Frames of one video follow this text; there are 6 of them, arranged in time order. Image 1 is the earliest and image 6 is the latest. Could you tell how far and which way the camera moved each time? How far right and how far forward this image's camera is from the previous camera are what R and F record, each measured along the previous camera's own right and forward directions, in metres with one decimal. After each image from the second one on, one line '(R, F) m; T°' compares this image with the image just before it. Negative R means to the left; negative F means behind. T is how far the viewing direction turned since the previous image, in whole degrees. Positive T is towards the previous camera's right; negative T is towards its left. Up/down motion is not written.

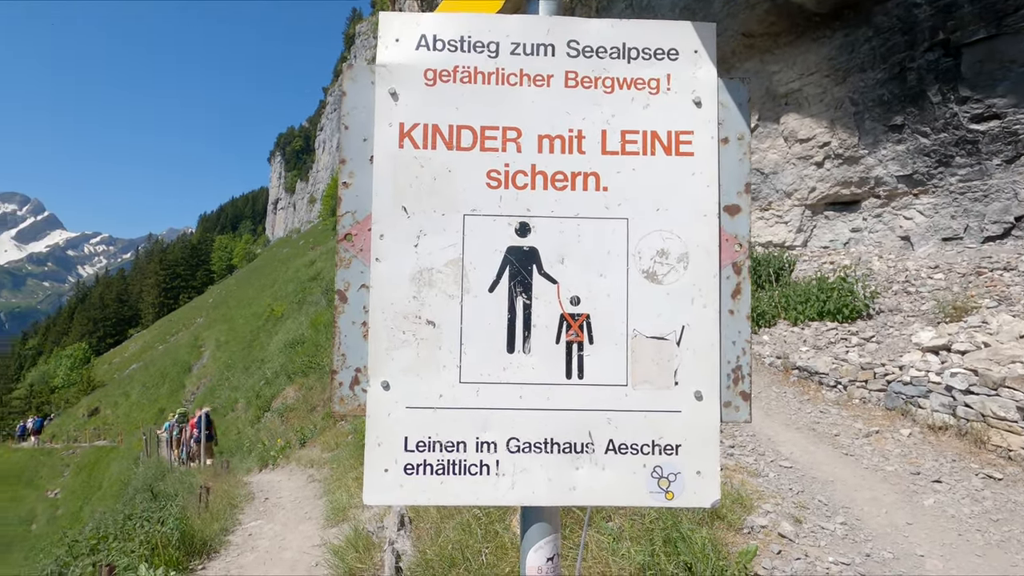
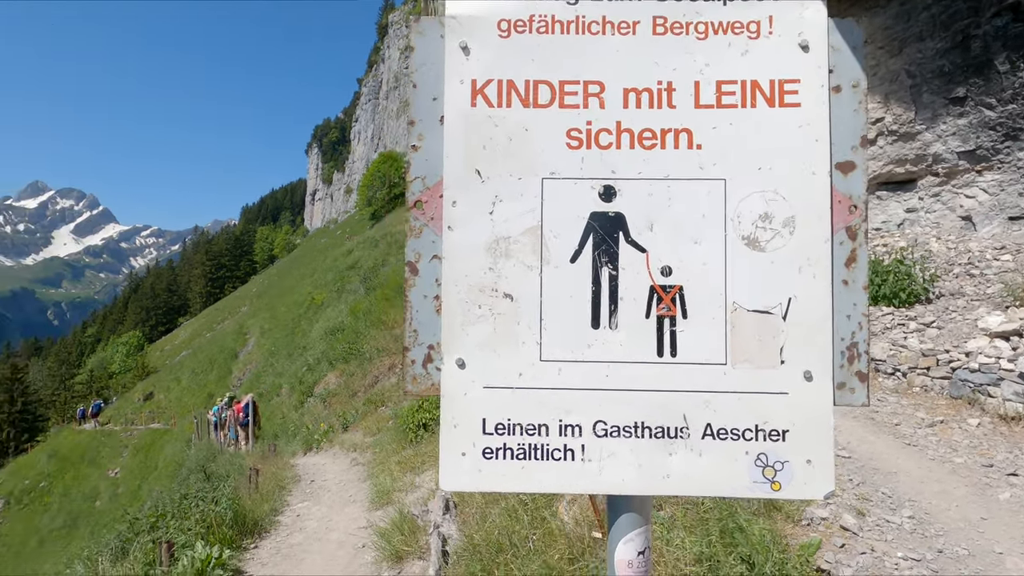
(-0.2, +0.2) m; -4°
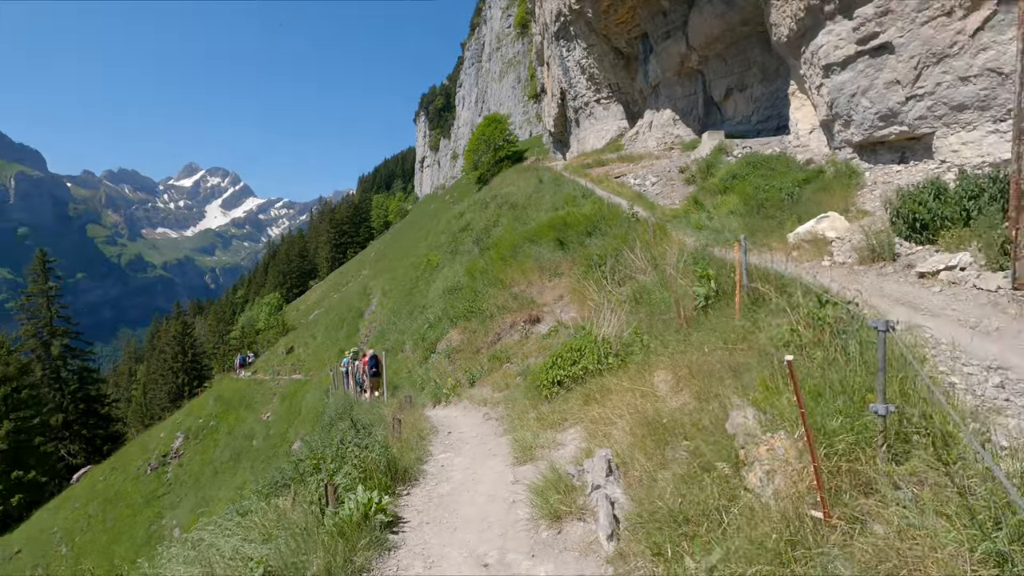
(-1.2, +0.9) m; -11°
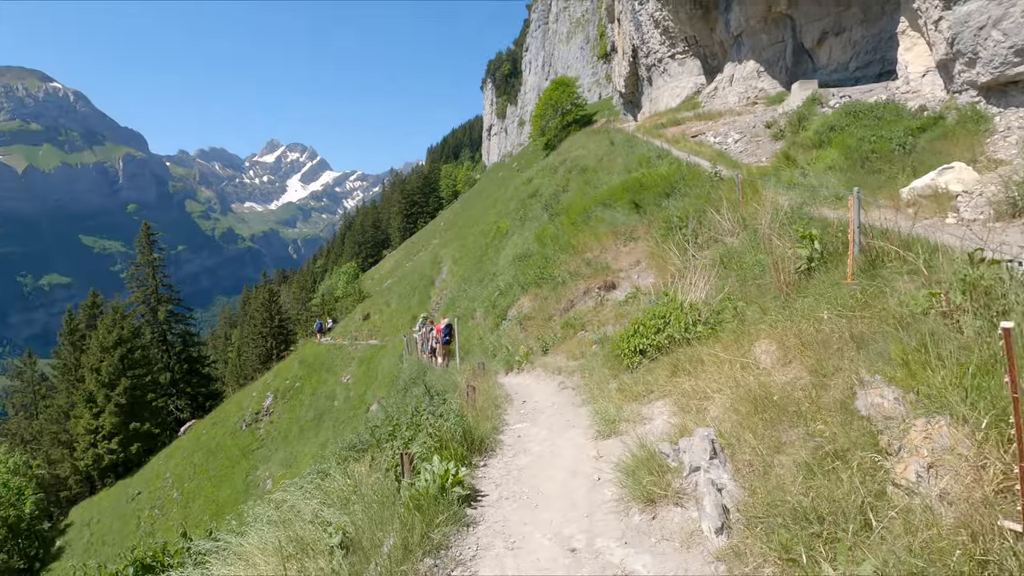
(-0.4, +1.1) m; -7°
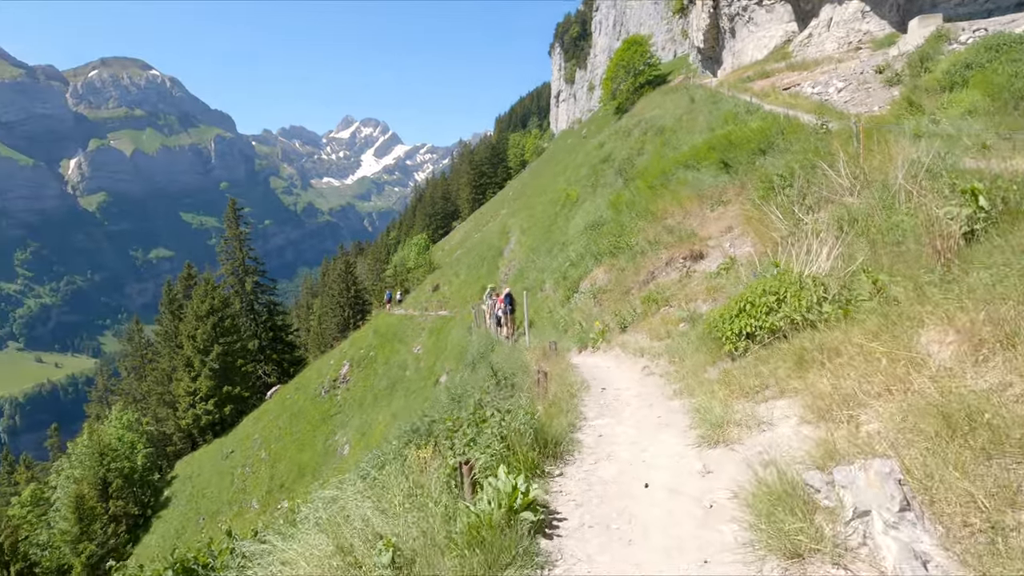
(-0.3, +2.5) m; -7°
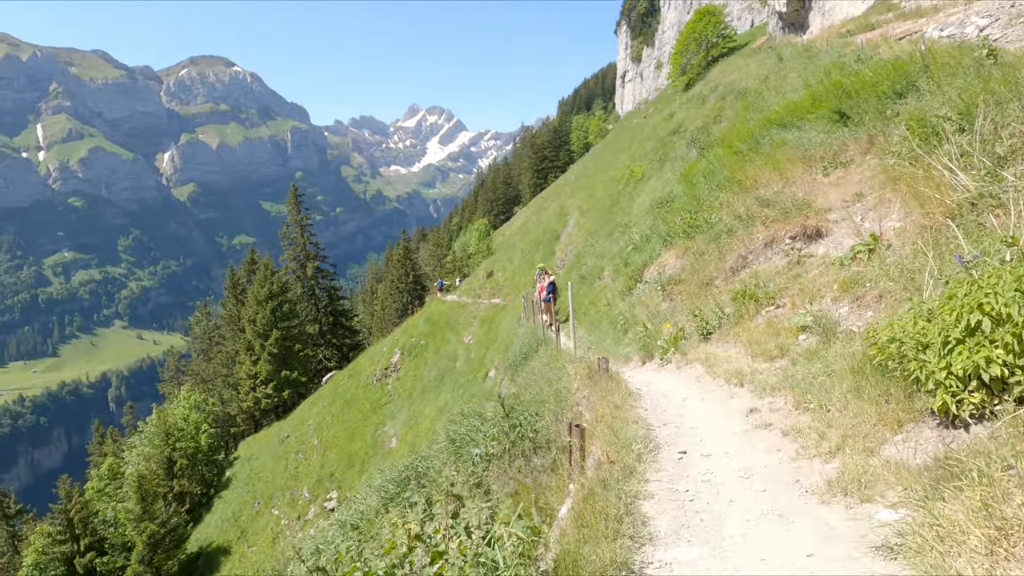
(+0.9, +6.8) m; -7°
